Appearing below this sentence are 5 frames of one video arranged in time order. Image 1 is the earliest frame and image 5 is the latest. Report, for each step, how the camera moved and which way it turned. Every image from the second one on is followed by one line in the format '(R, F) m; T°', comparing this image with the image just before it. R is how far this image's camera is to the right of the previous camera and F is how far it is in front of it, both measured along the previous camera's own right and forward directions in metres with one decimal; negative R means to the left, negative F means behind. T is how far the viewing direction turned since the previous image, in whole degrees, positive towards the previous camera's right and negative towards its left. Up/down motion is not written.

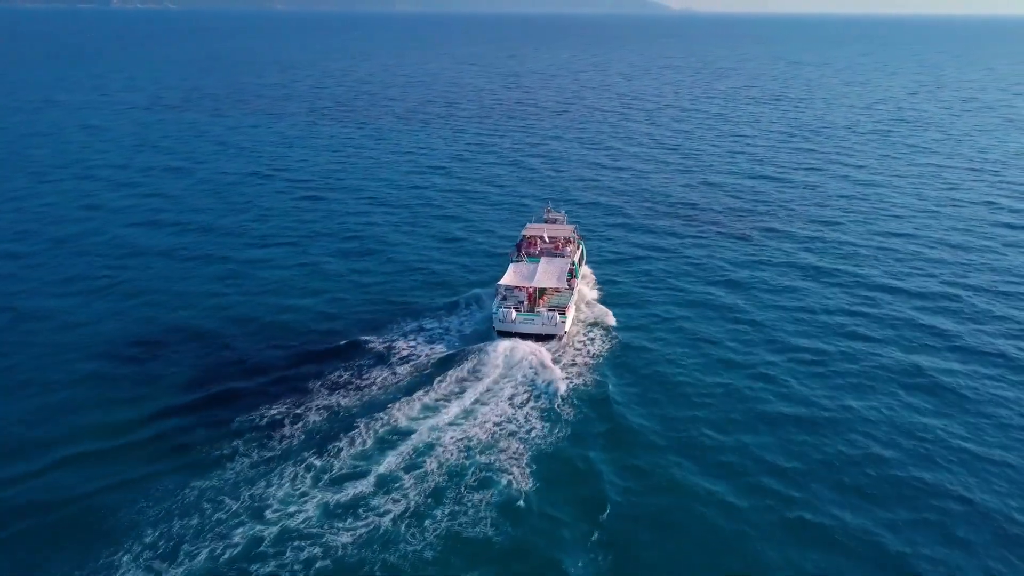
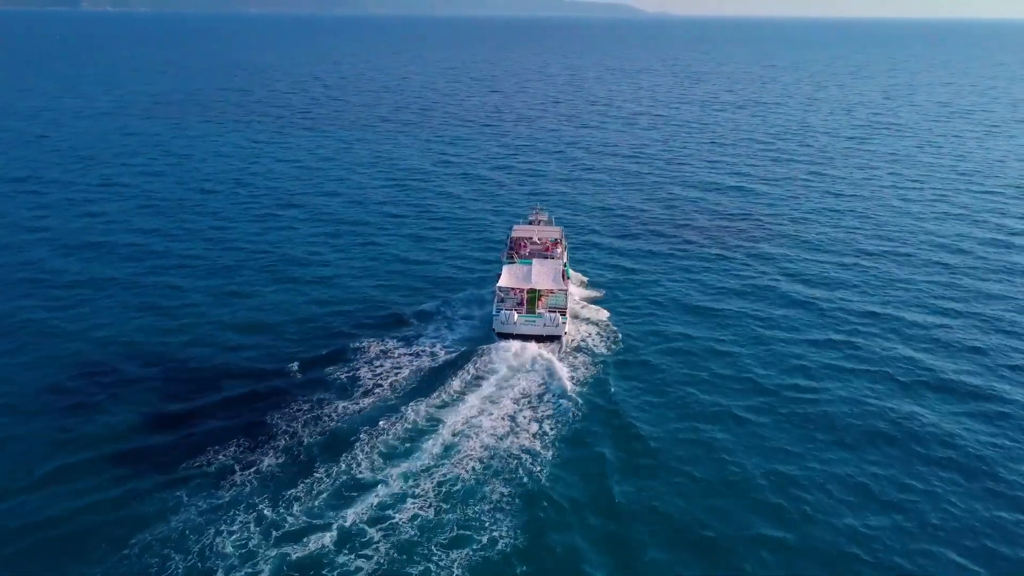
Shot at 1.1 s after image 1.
(+0.1, +2.3) m; +2°
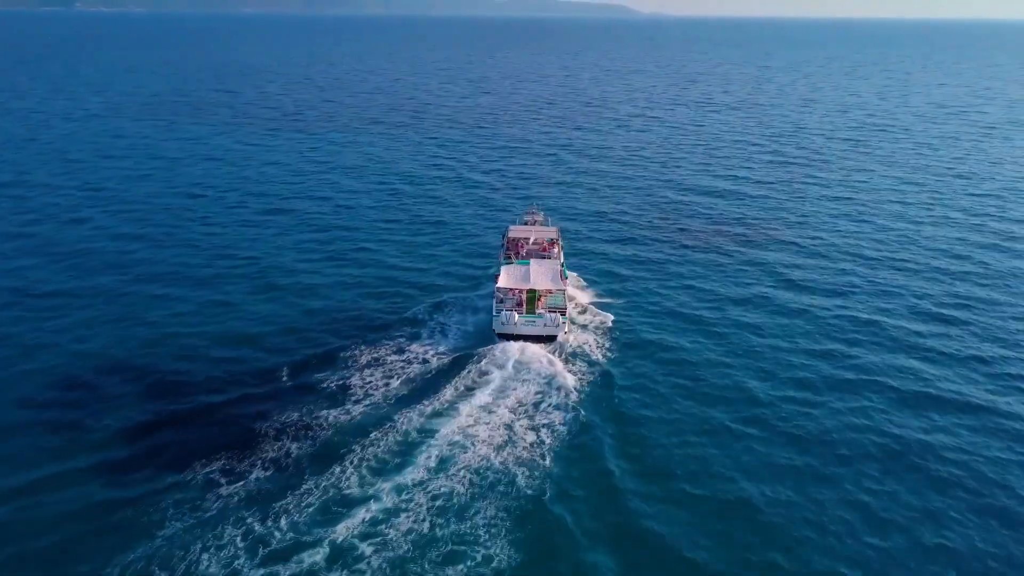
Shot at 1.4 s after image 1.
(-1.6, -8.3) m; 0°
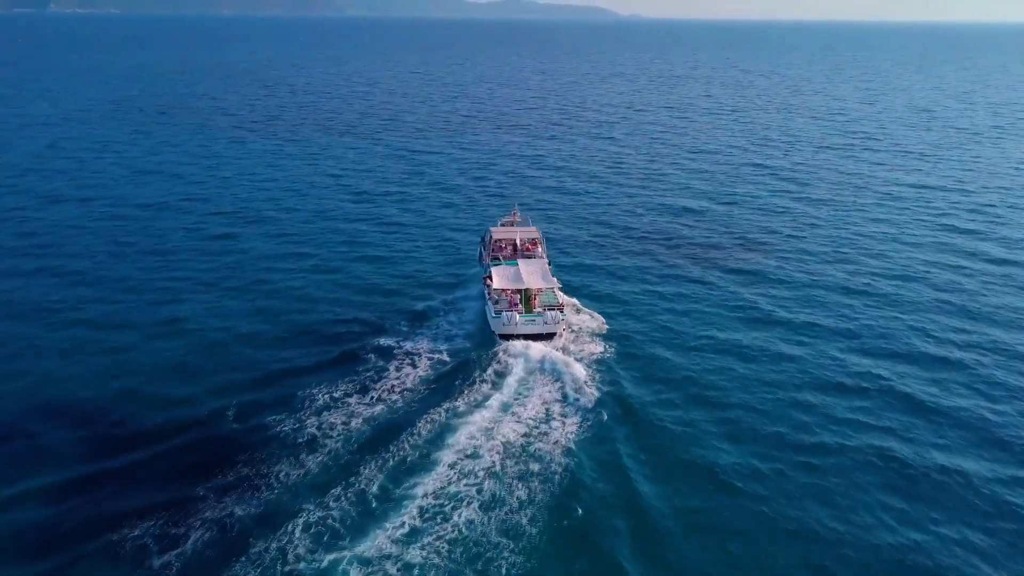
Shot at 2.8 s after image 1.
(+0.2, +3.6) m; +1°
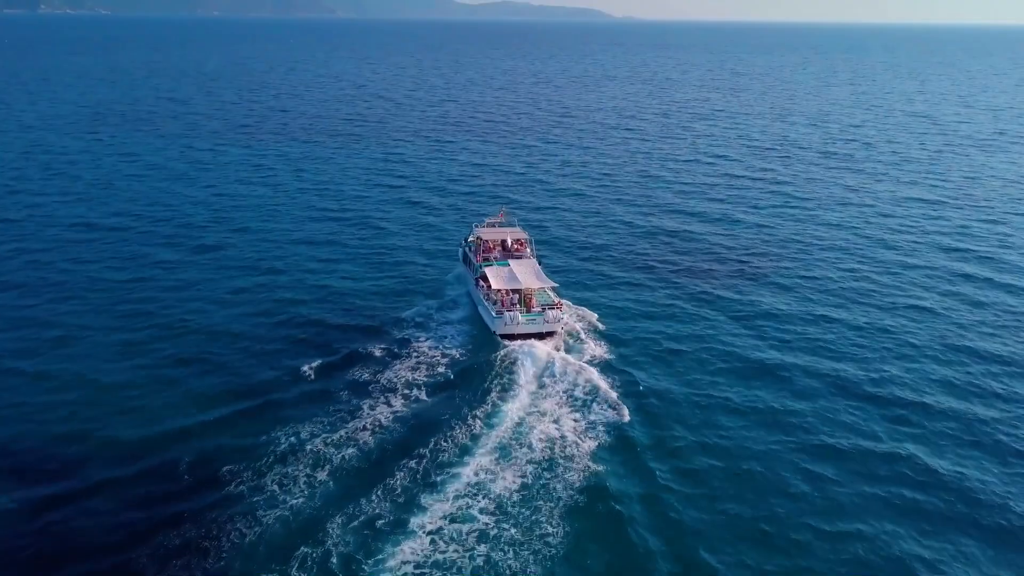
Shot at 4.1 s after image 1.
(+0.3, +4.2) m; 0°
